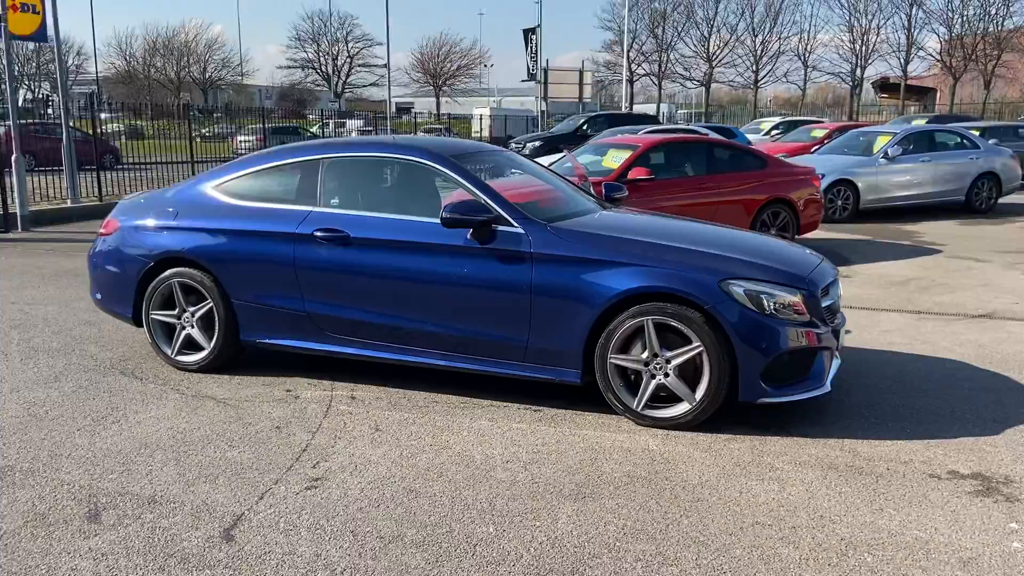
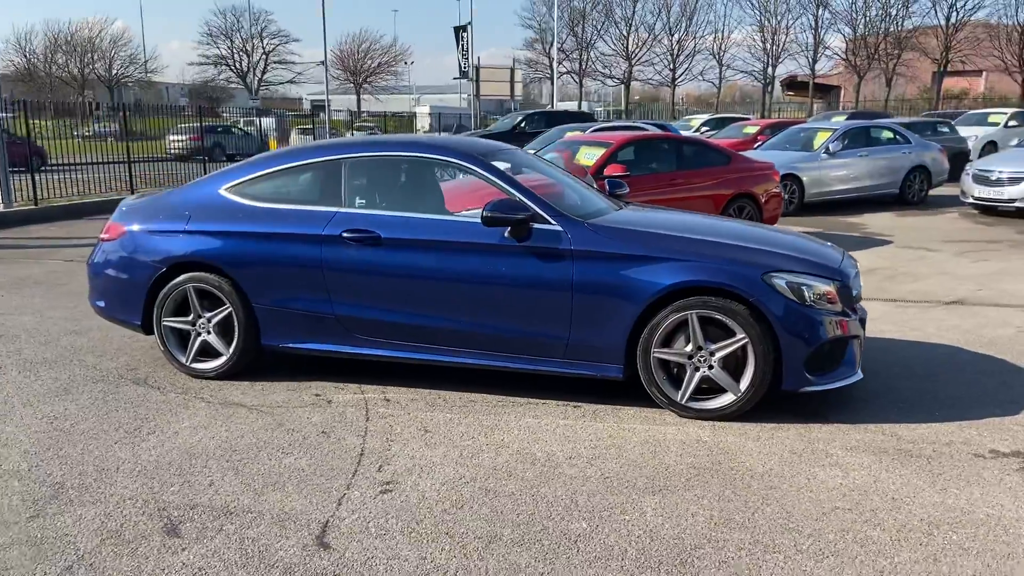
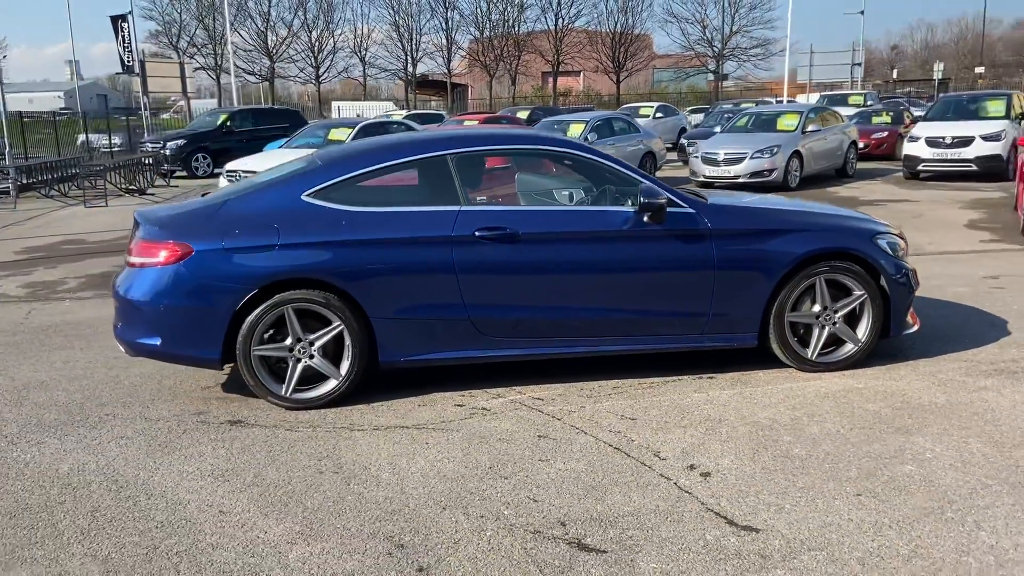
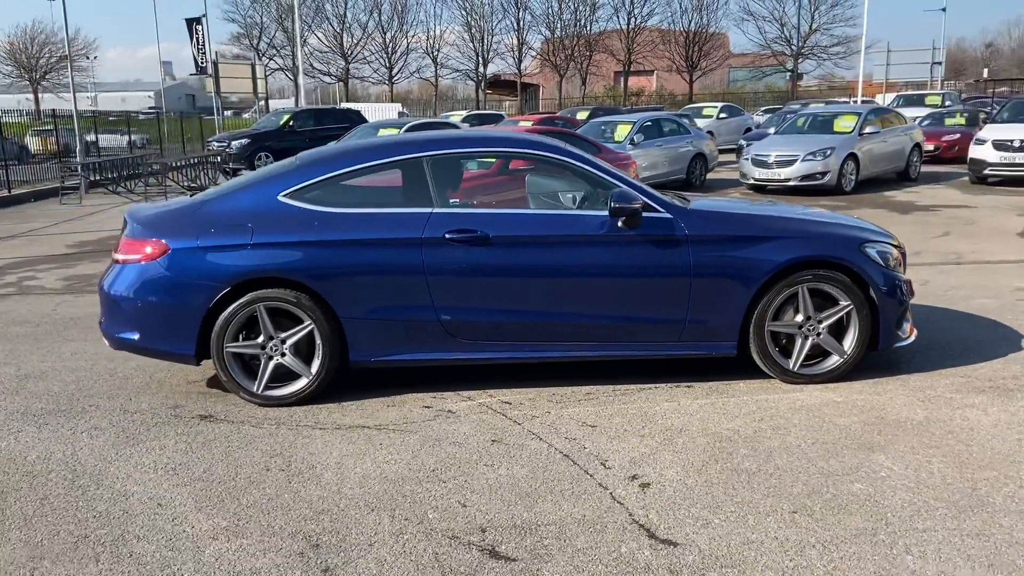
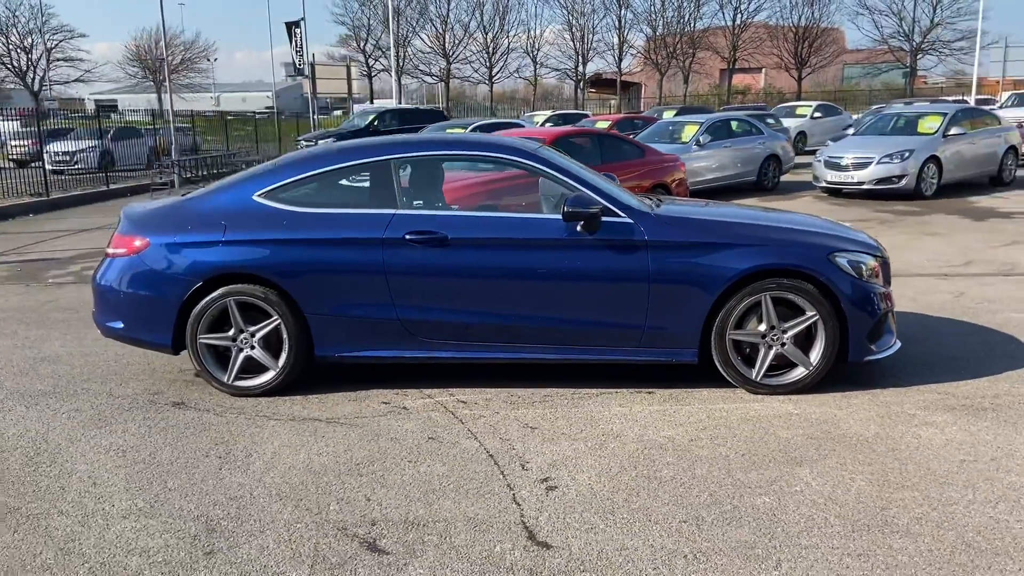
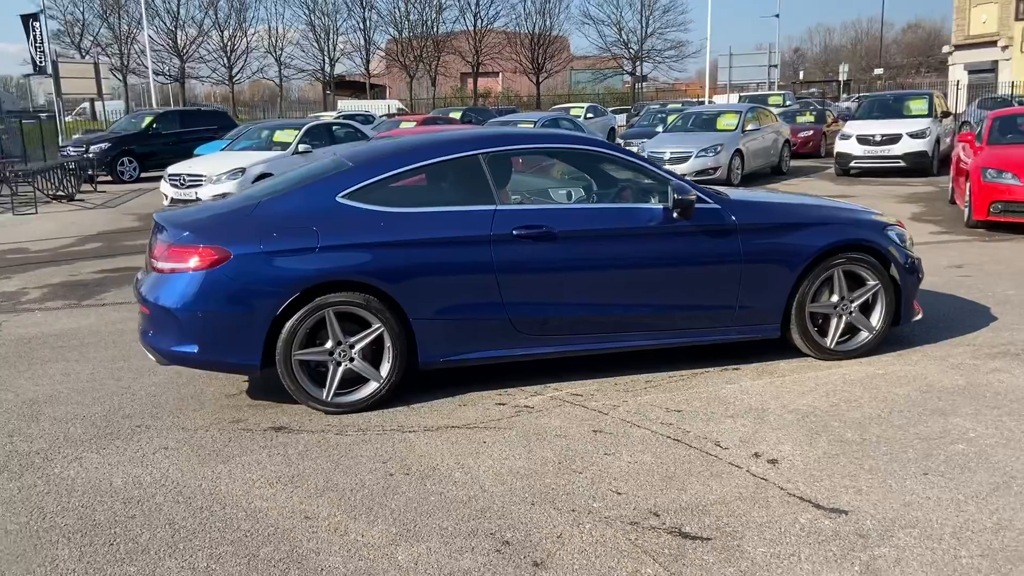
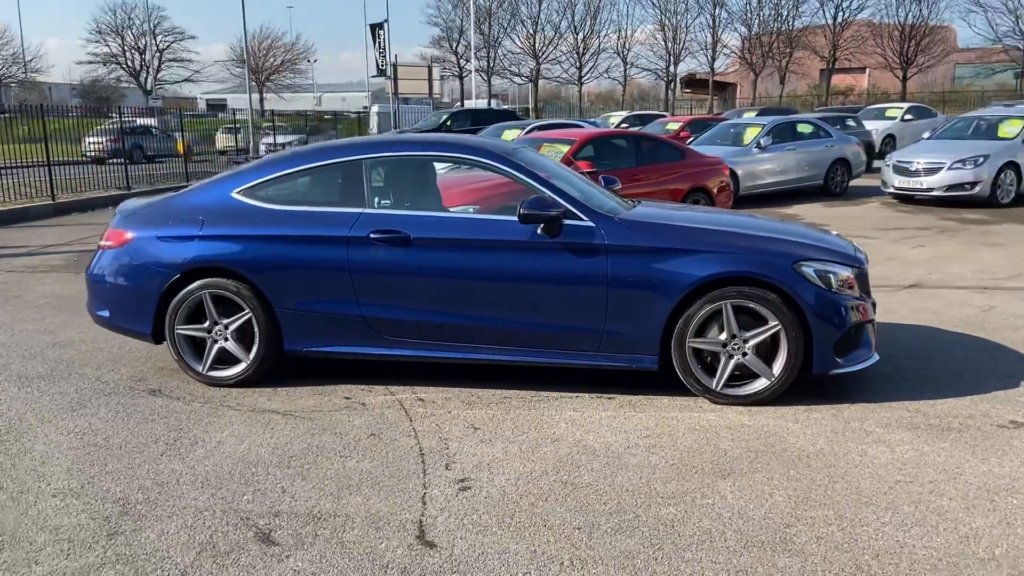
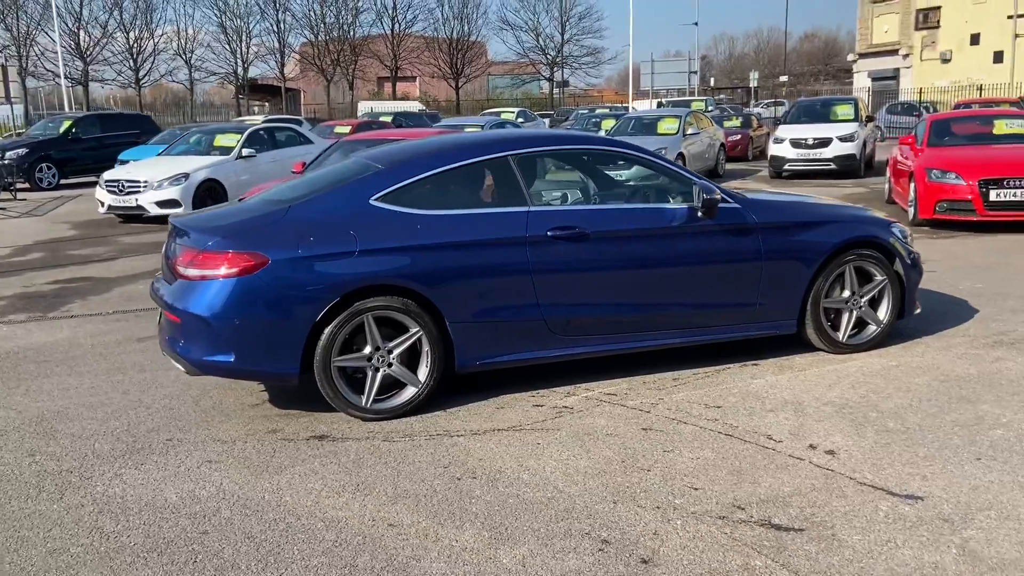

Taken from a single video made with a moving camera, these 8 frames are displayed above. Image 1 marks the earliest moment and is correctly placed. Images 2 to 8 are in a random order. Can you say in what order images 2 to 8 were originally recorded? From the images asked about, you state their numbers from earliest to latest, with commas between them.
2, 7, 5, 4, 3, 6, 8
